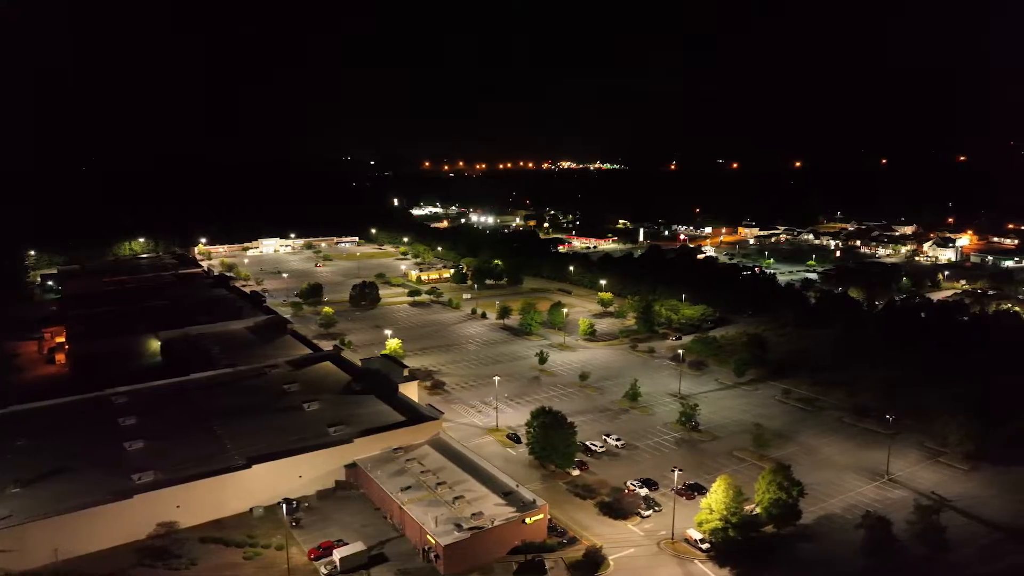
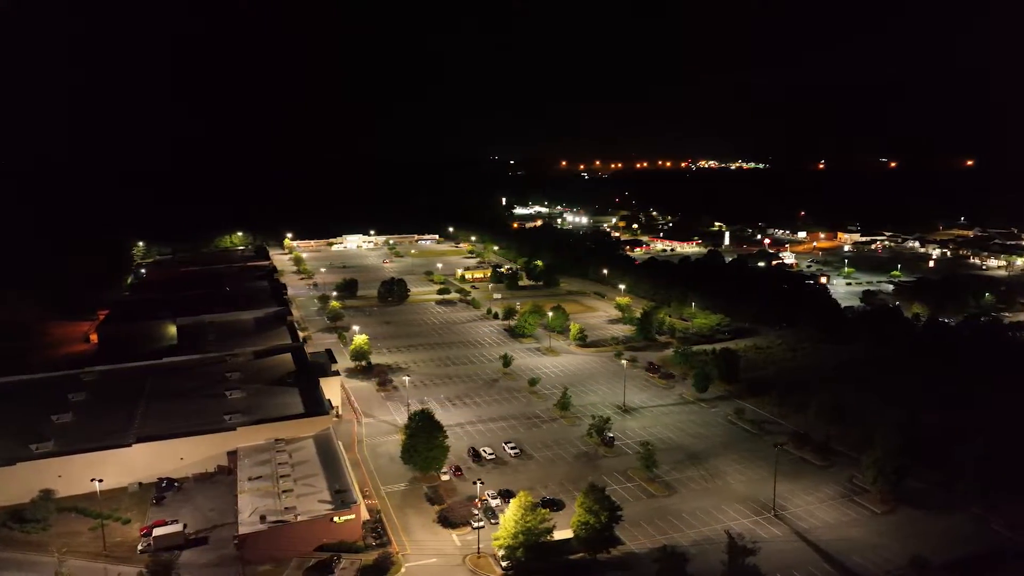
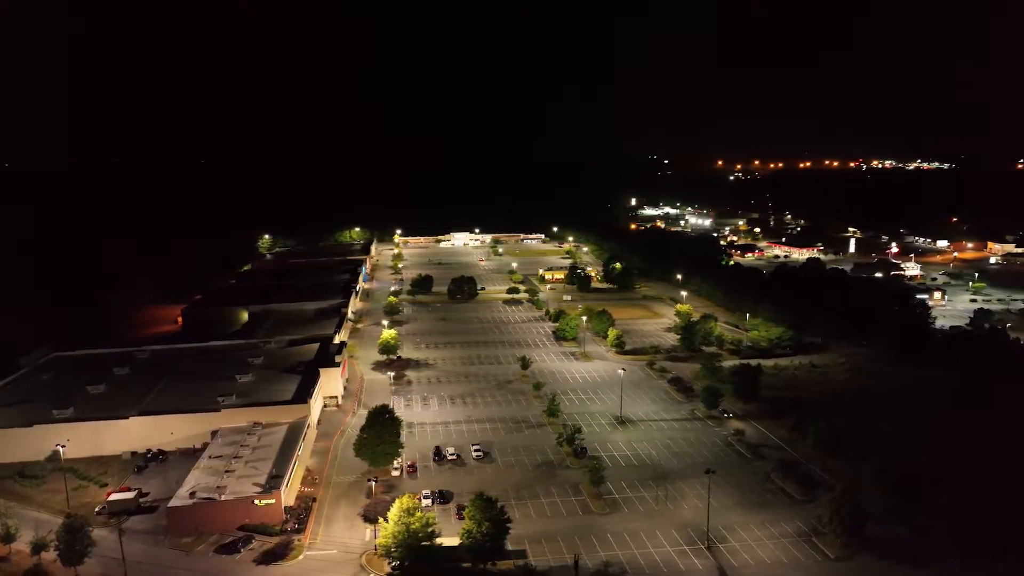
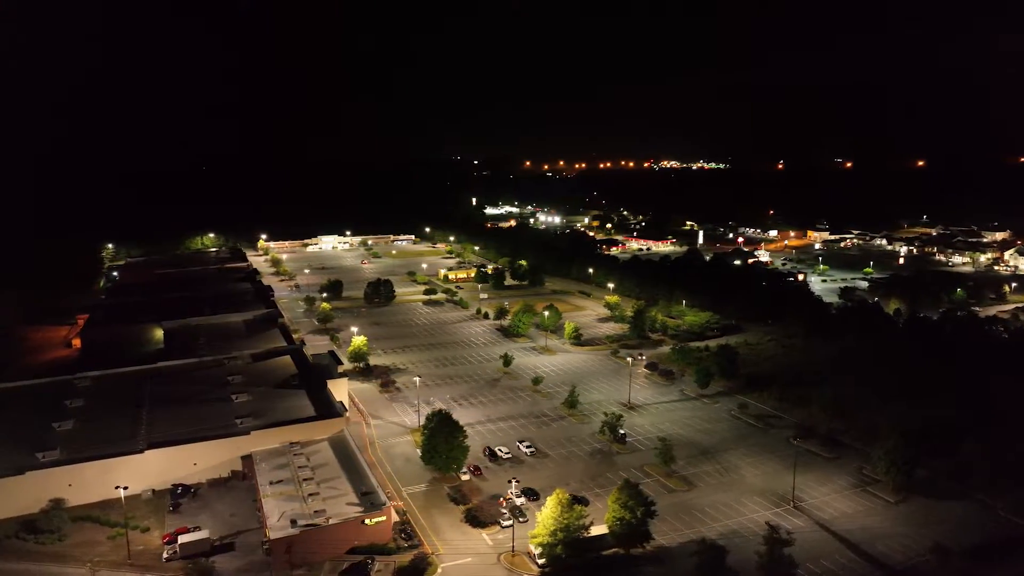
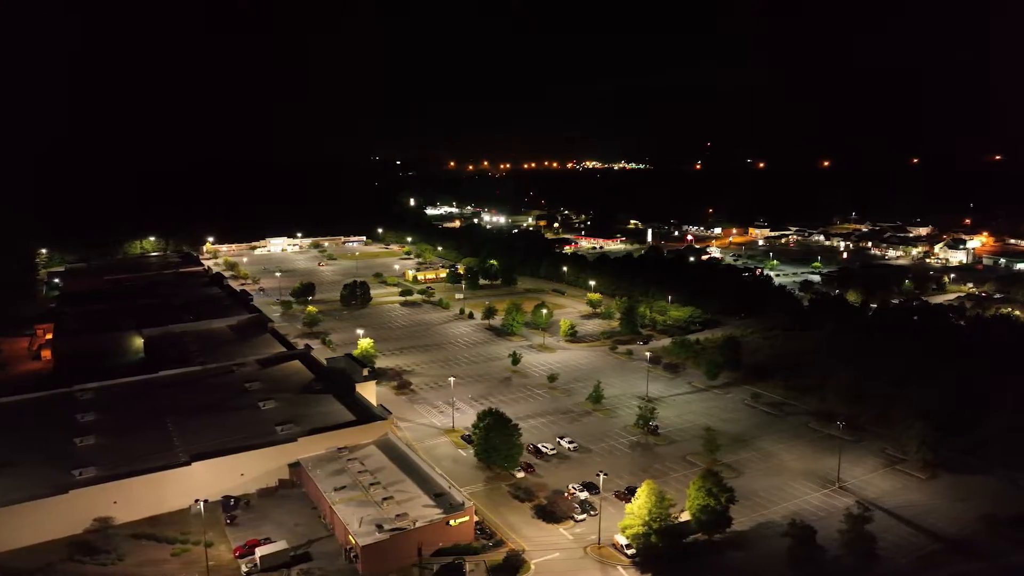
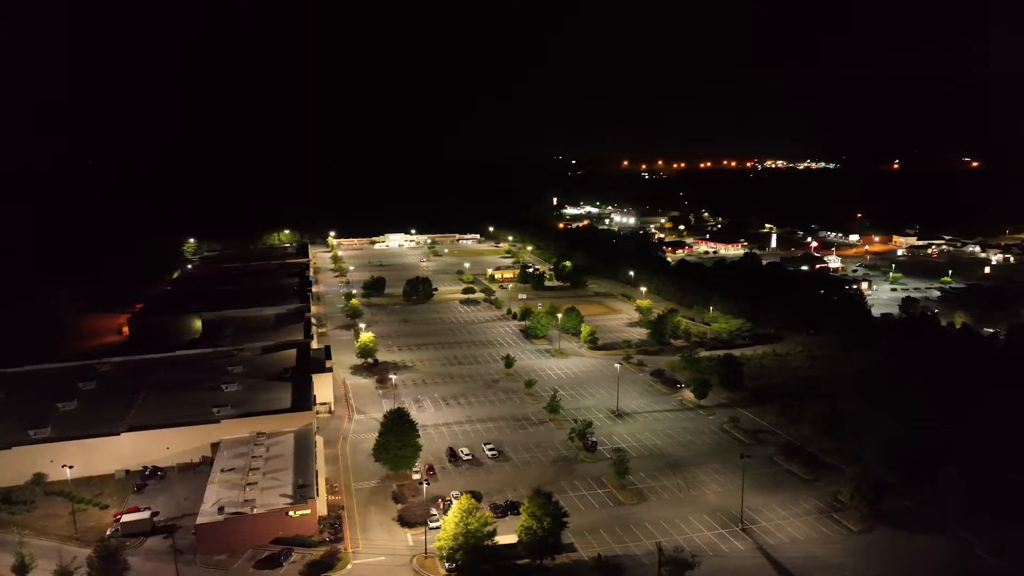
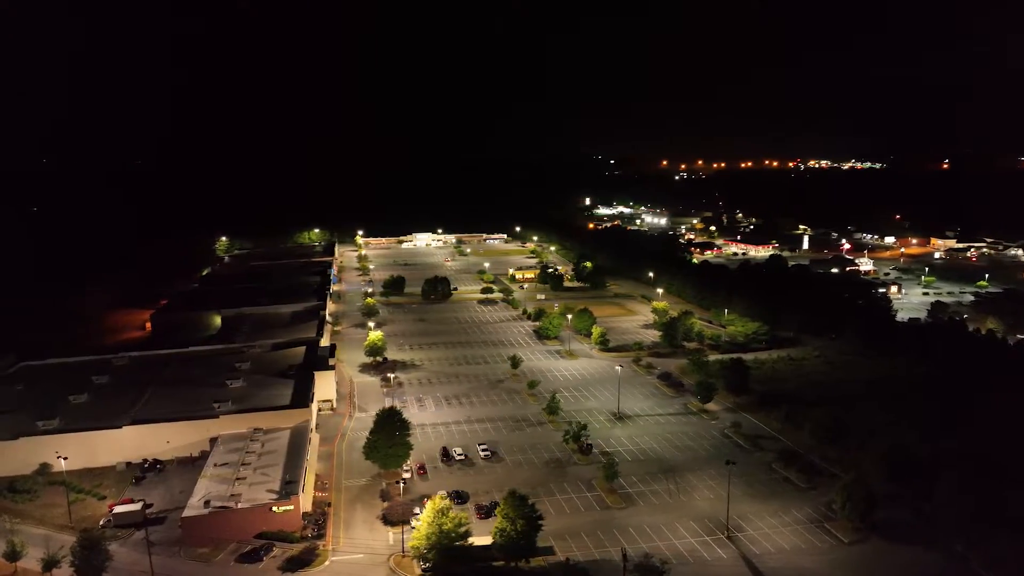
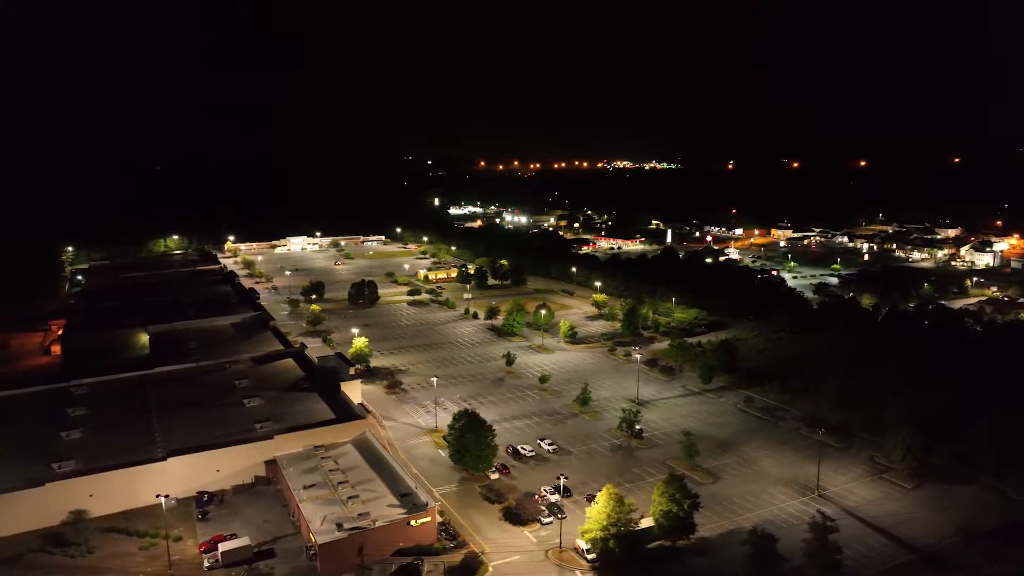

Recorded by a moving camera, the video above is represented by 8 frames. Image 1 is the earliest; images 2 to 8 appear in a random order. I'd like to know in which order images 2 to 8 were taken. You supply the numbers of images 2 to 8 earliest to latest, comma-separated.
5, 8, 4, 2, 6, 7, 3
